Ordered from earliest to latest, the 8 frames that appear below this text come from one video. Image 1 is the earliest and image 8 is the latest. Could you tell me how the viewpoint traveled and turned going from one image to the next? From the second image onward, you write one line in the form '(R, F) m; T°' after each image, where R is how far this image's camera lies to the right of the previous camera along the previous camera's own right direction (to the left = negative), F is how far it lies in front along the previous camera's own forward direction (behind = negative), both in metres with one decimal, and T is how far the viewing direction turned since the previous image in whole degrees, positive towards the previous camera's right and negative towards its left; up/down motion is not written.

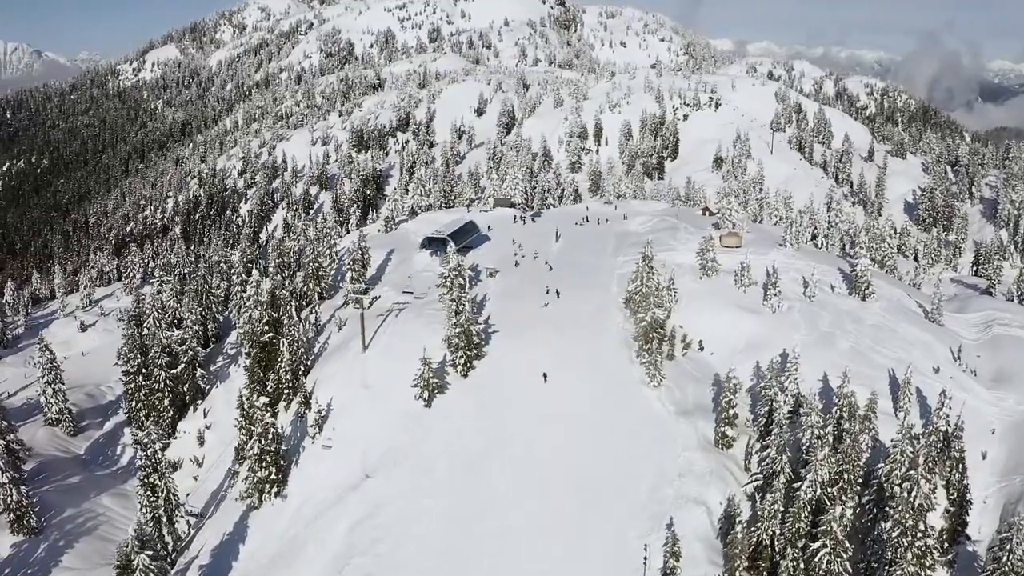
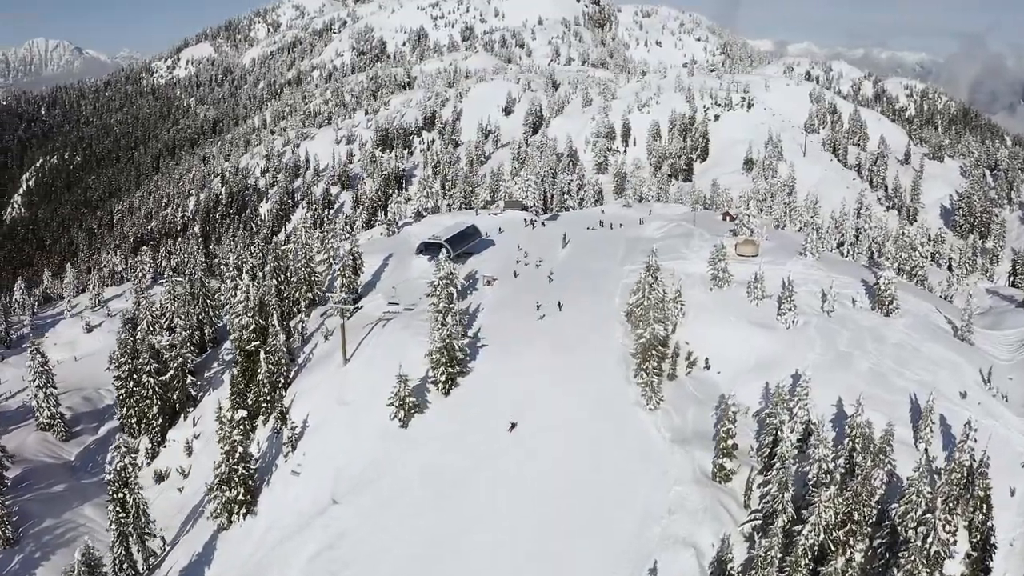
(+2.8, +3.0) m; -2°
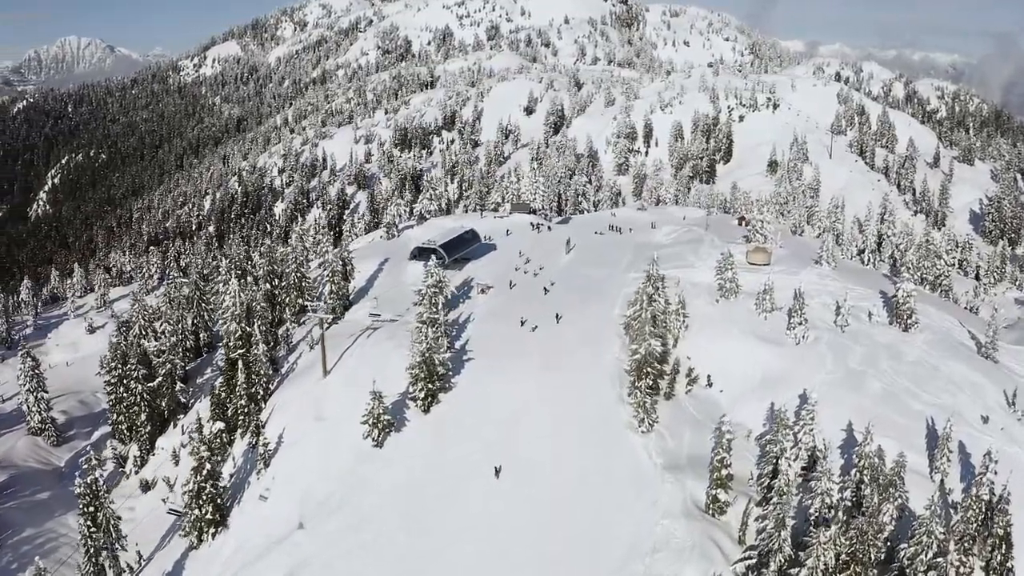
(+2.4, +2.5) m; -2°
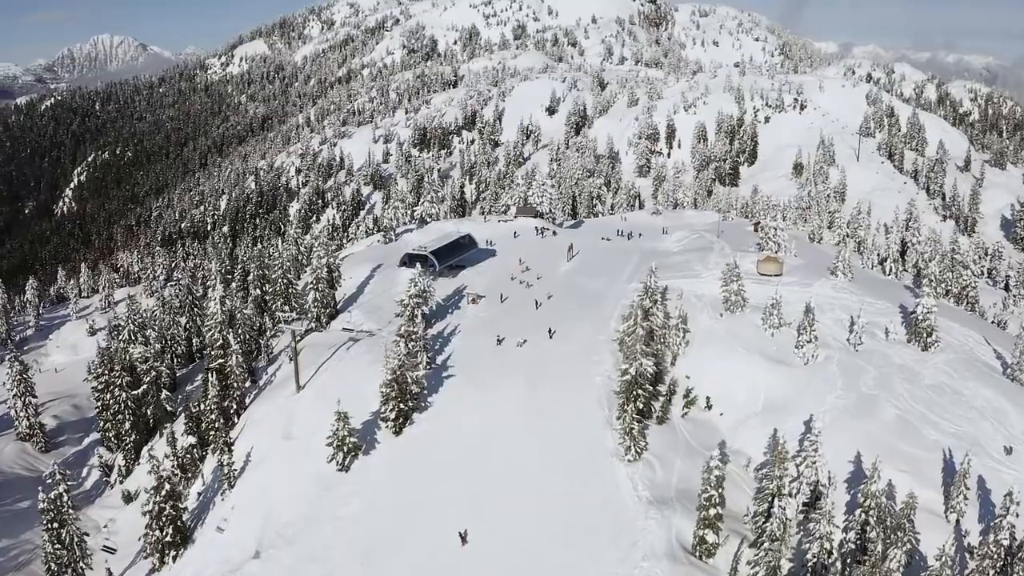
(+2.6, +2.8) m; -2°
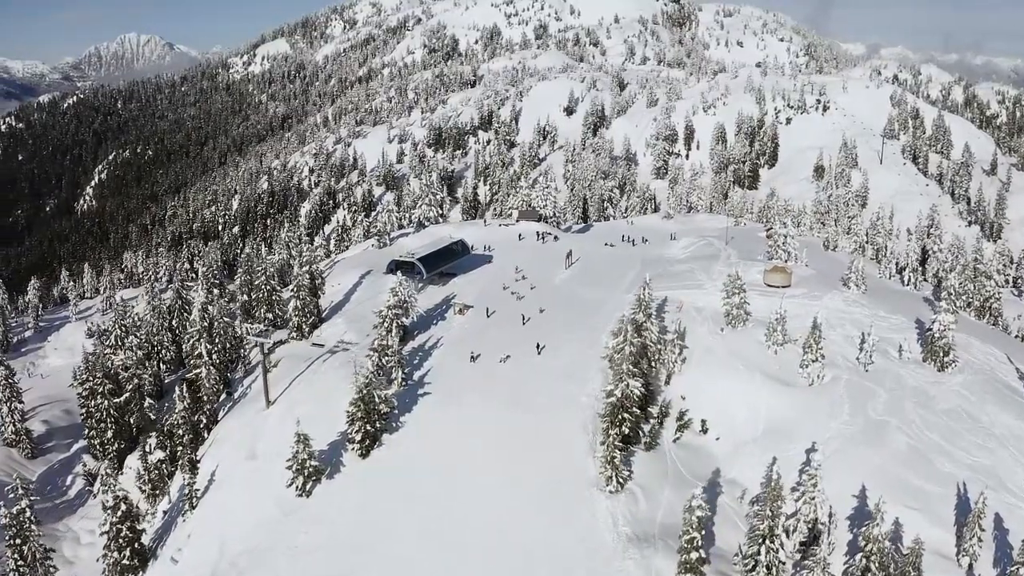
(+2.4, +2.7) m; -2°
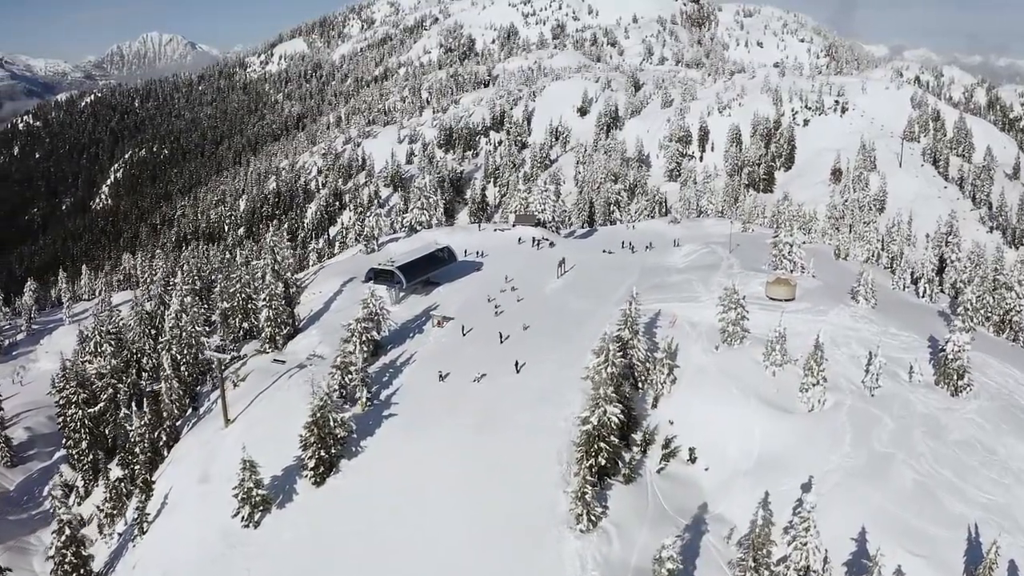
(+2.5, +3.0) m; -1°
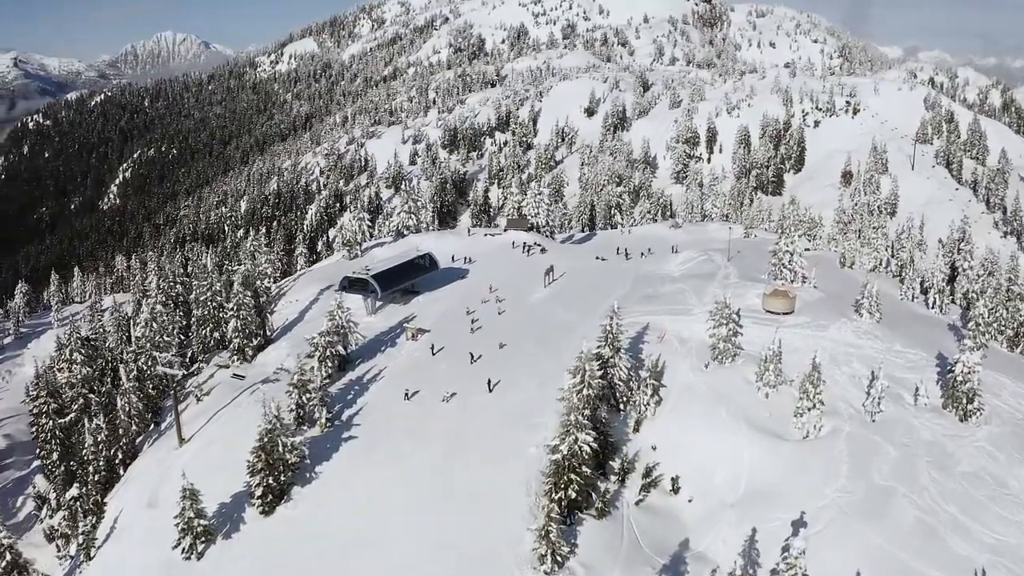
(+2.3, +2.9) m; -1°
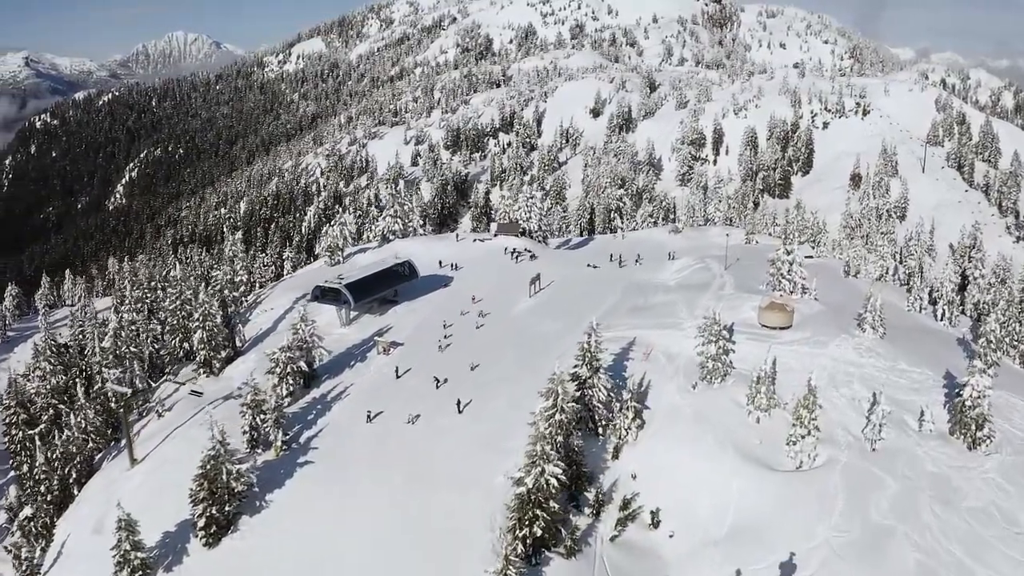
(+2.1, +2.7) m; -1°
